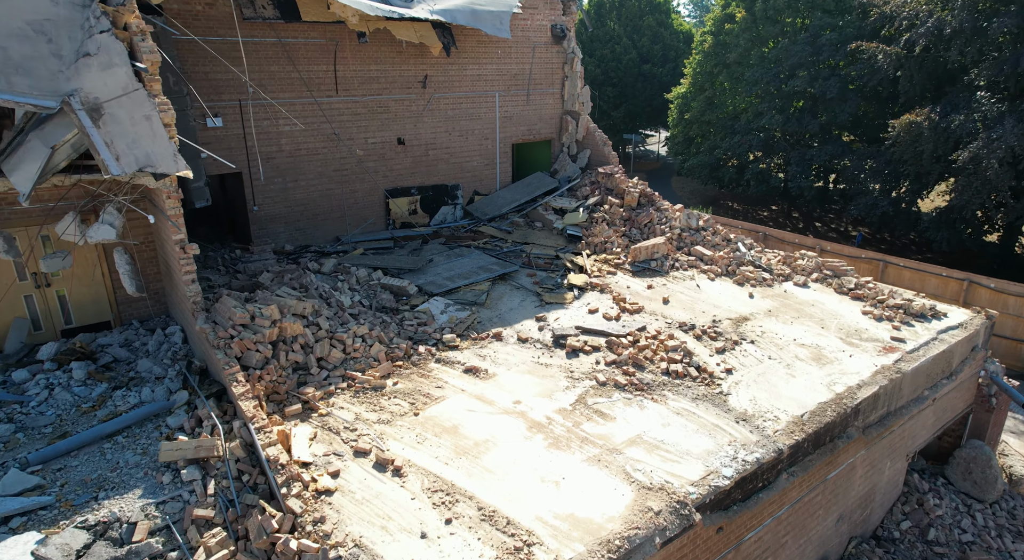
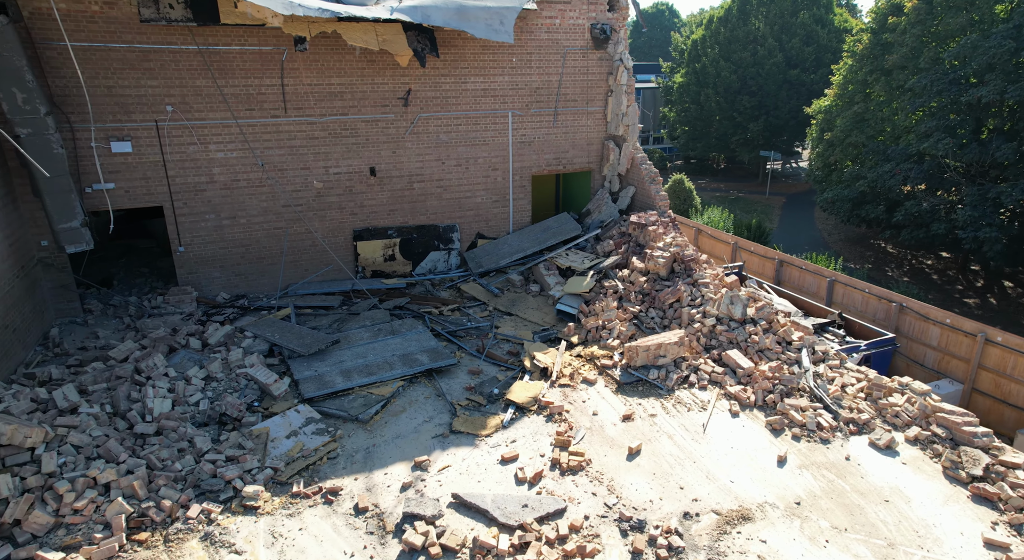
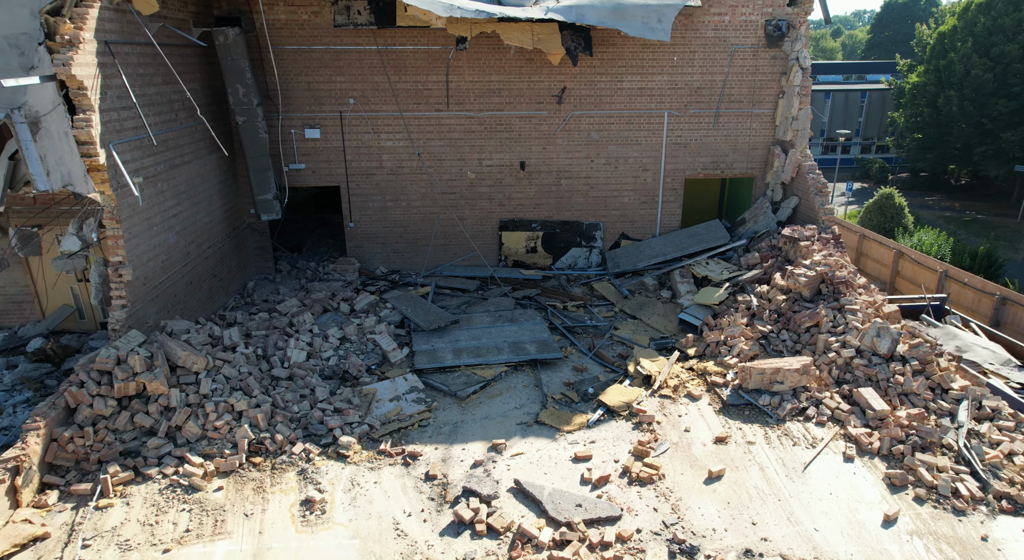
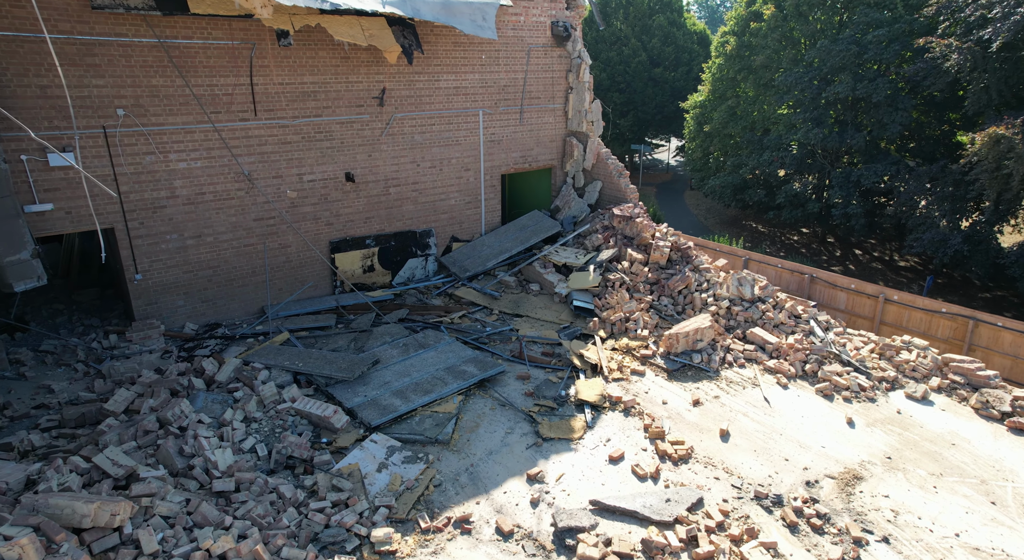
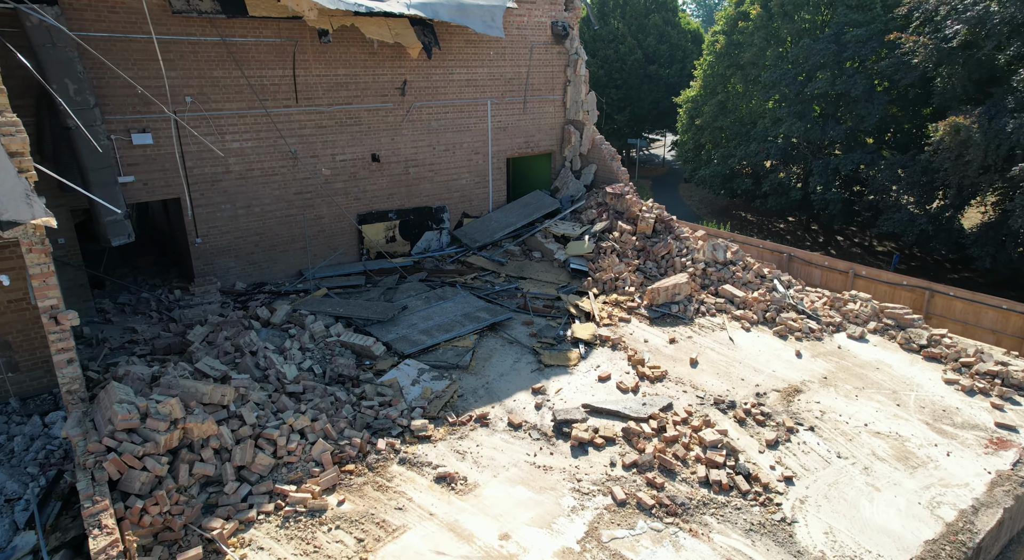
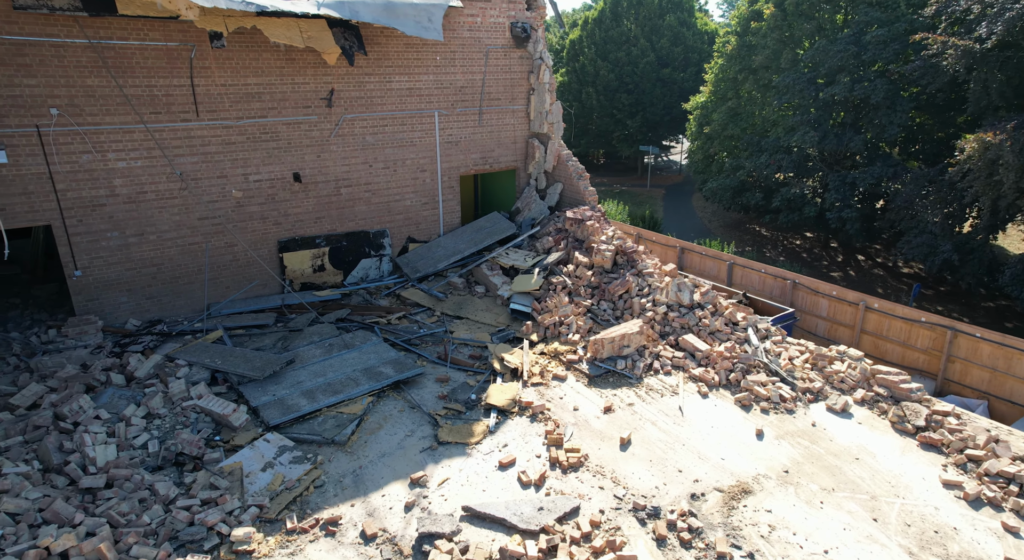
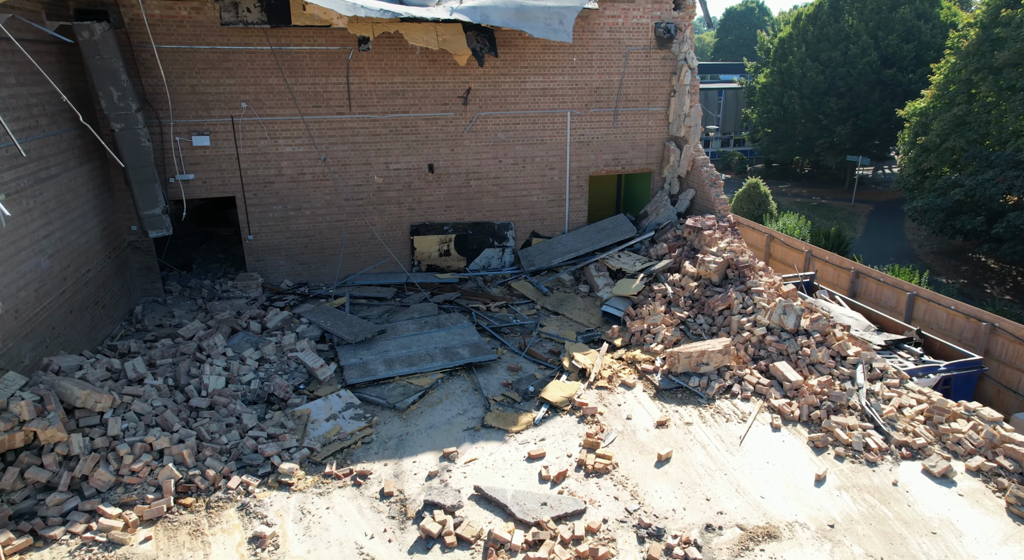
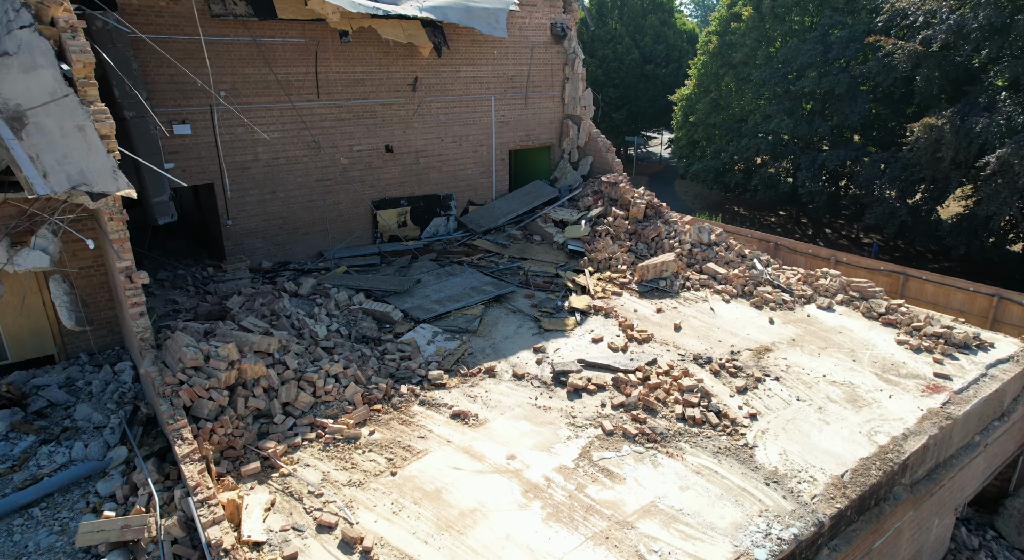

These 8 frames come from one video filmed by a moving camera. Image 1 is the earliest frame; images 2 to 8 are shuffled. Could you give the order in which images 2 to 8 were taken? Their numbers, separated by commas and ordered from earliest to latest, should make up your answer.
8, 5, 4, 6, 2, 7, 3
